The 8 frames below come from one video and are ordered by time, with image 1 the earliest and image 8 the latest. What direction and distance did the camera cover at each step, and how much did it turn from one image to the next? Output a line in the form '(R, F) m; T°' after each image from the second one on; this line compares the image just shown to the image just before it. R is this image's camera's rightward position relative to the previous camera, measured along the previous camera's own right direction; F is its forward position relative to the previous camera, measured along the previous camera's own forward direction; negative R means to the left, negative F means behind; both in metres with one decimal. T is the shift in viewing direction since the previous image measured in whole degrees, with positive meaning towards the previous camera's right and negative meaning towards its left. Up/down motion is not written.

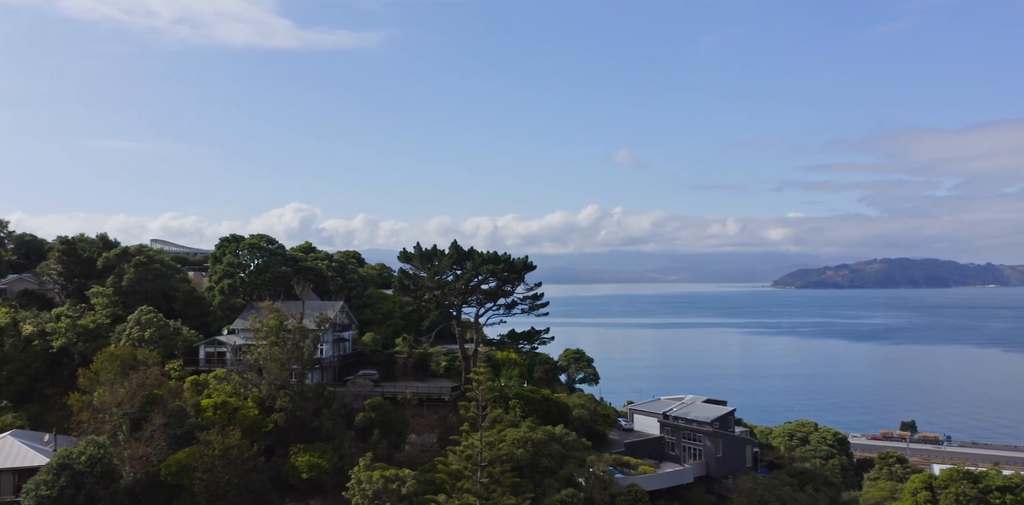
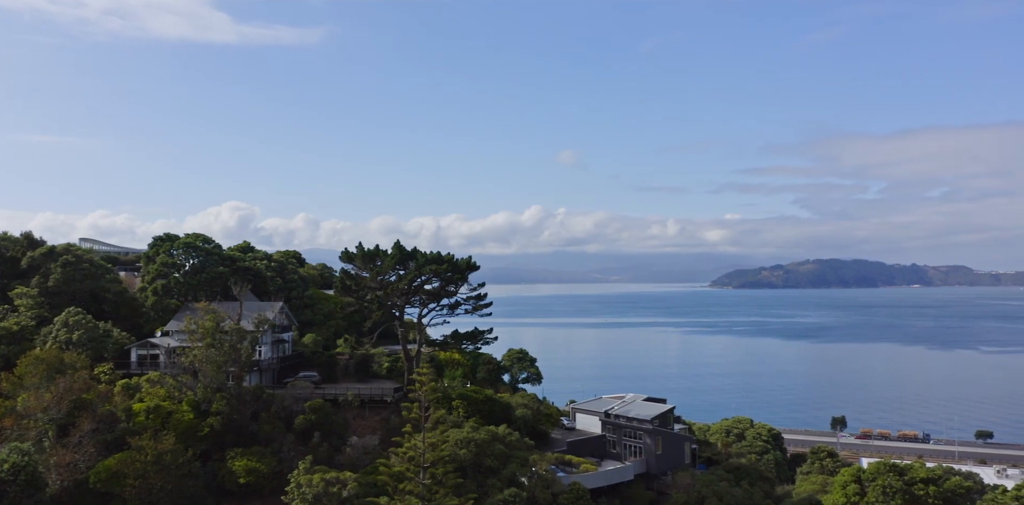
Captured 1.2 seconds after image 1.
(0.0, +0.4) m; +3°
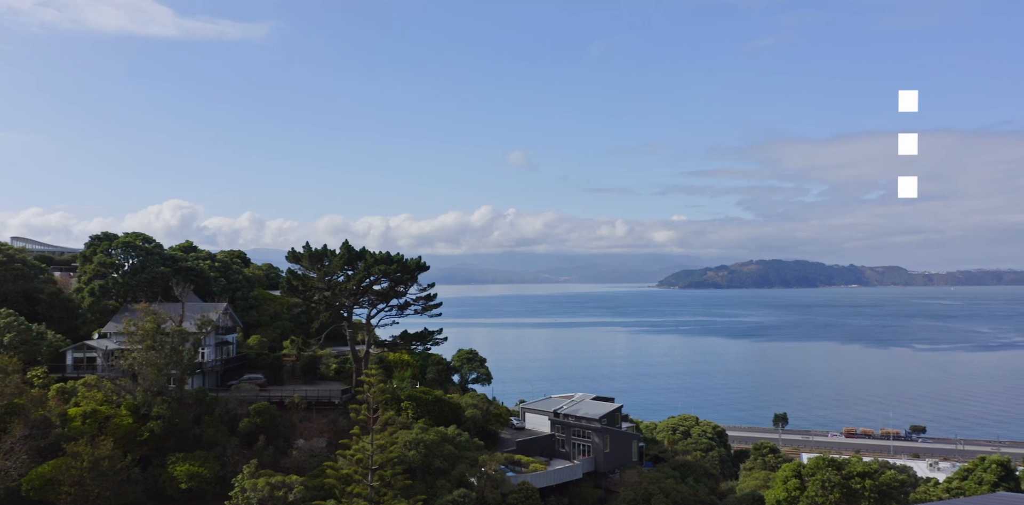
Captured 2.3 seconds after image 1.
(+0.1, +0.3) m; +3°
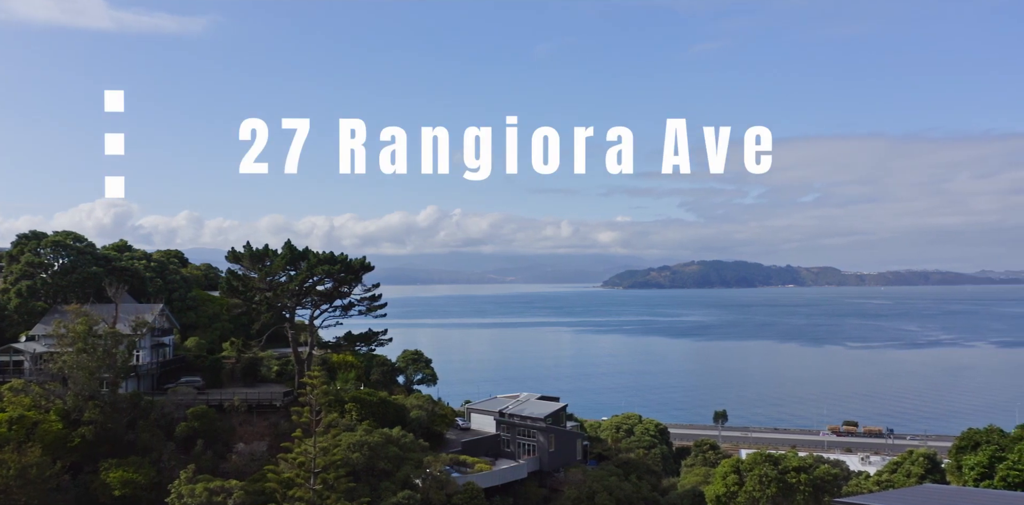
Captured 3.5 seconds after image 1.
(0.0, +0.4) m; +3°
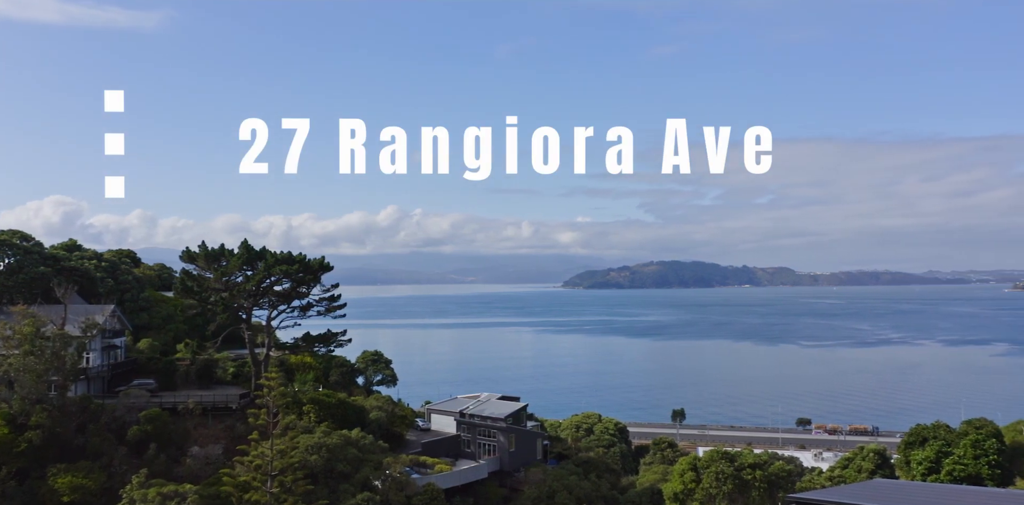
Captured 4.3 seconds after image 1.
(0.0, +0.3) m; +2°
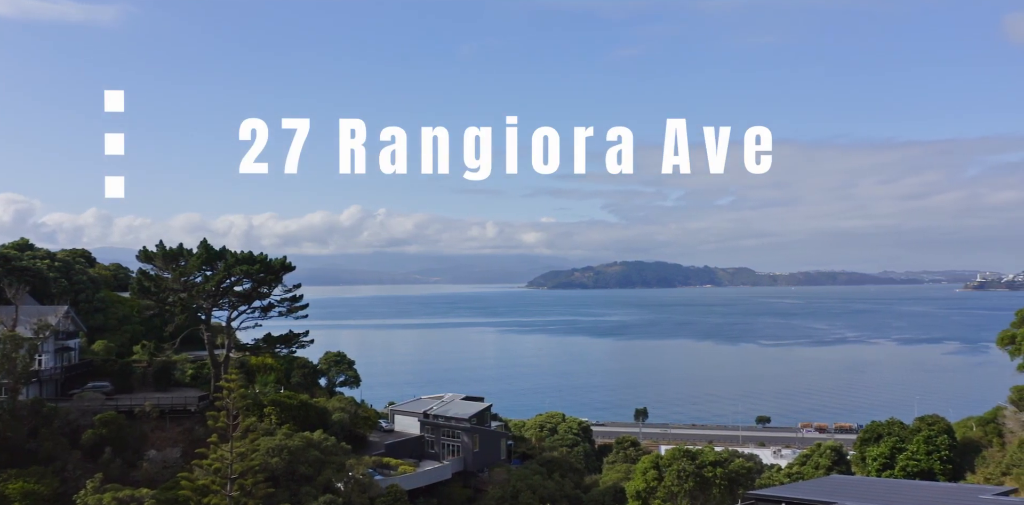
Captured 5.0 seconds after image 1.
(0.0, +0.3) m; +2°
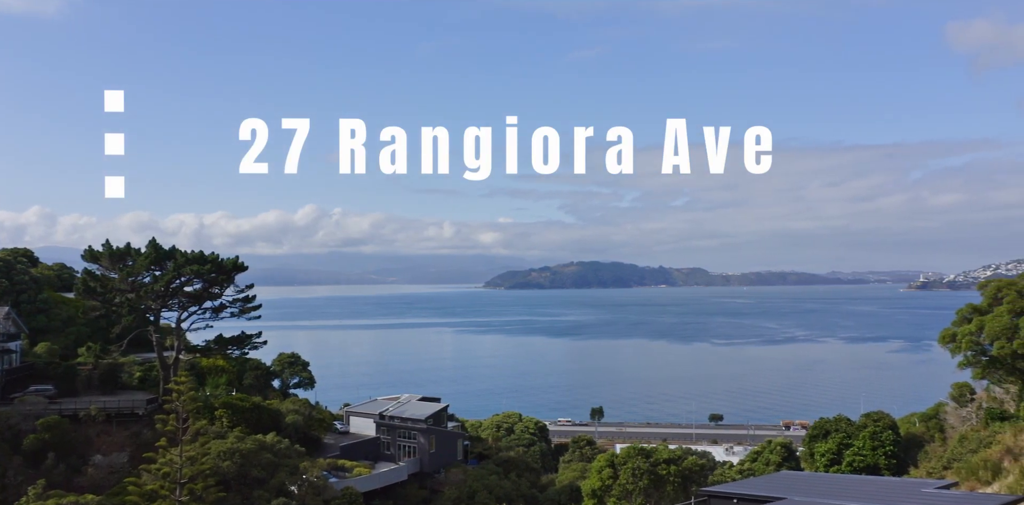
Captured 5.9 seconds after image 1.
(0.0, +0.5) m; +3°
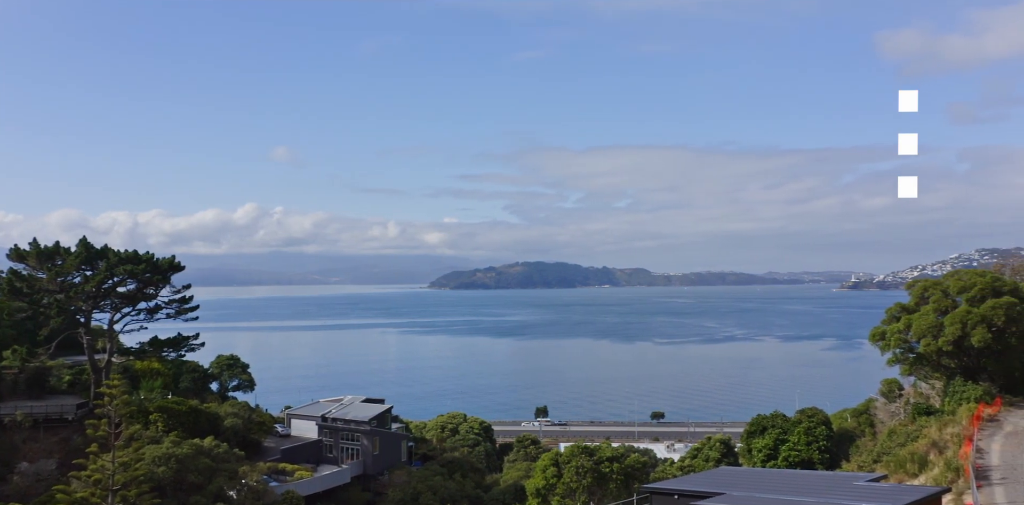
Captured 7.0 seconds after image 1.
(+0.2, +0.3) m; +3°
